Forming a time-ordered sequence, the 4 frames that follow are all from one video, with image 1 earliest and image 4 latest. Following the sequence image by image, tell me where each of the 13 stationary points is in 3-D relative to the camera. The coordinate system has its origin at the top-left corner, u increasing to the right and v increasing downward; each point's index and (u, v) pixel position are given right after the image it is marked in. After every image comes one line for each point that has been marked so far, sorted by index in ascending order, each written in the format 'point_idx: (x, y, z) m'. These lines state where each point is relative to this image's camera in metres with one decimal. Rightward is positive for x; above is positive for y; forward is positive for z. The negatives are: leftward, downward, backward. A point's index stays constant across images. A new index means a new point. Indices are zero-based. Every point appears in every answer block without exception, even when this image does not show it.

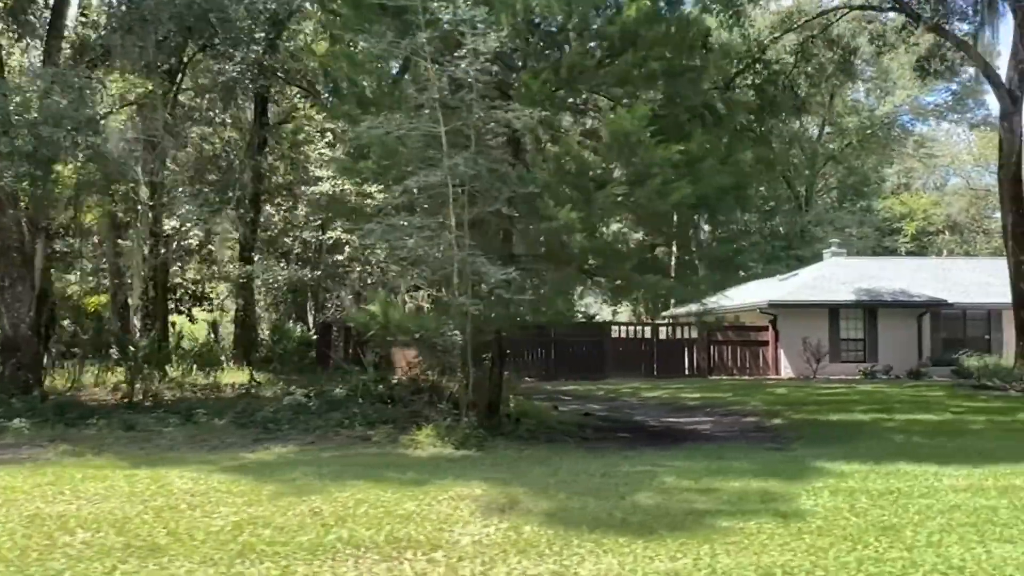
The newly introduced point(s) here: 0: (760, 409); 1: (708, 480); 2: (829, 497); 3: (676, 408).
0: (+5.7, -2.8, +17.8) m
1: (+2.3, -2.3, +9.1) m
2: (+3.5, -2.3, +8.5) m
3: (+4.1, -3.0, +19.3) m
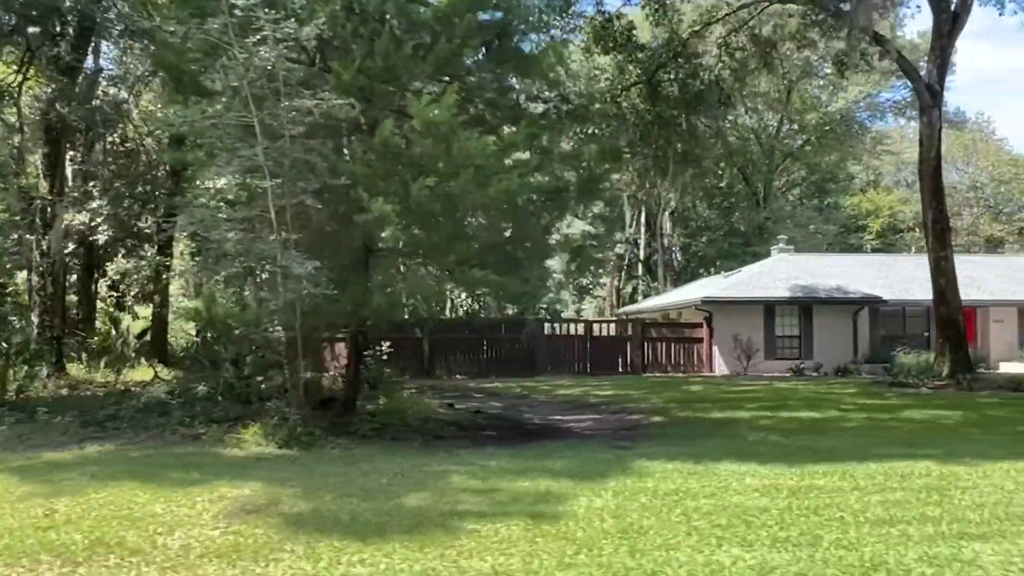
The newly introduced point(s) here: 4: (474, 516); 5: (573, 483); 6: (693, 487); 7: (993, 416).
0: (+3.2, -2.7, +17.5) m
1: (-0.1, -2.2, +8.9) m
2: (+1.0, -2.2, +8.2) m
3: (+1.6, -2.9, +19.0) m
4: (-0.4, -2.2, +7.5) m
5: (+0.7, -2.2, +8.8) m
6: (+2.0, -2.2, +8.7) m
7: (+9.6, -2.6, +15.5) m
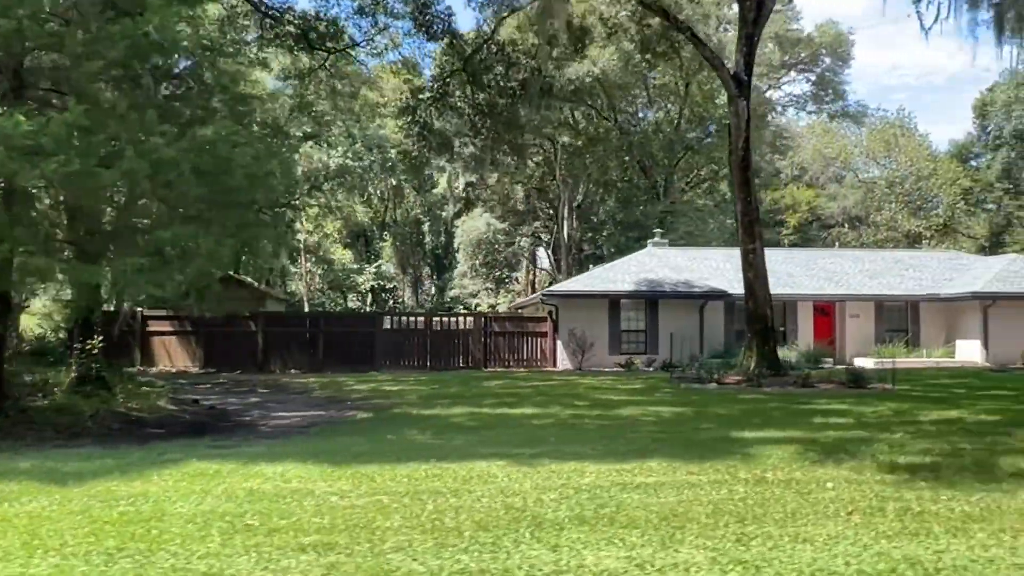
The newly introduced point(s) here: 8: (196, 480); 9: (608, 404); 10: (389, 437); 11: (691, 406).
0: (-2.6, -2.5, +16.9) m
1: (-5.8, -2.1, +8.2) m
2: (-4.6, -2.1, +7.6) m
3: (-4.3, -2.7, +18.4) m
4: (-6.0, -2.1, +6.9) m
5: (-5.0, -2.1, +8.1) m
6: (-3.6, -2.1, +8.0) m
7: (+3.8, -2.4, +15.0) m
8: (-3.5, -2.1, +8.4) m
9: (+2.1, -2.4, +16.3) m
10: (-1.9, -2.3, +12.1) m
11: (+3.7, -2.4, +15.9) m
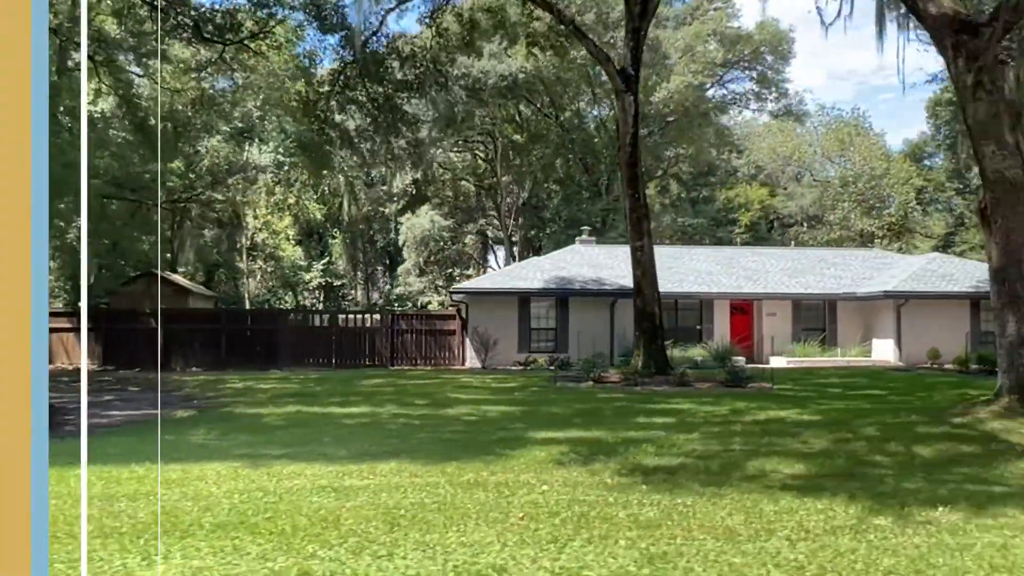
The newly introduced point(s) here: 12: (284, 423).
0: (-5.9, -2.4, +16.5) m
1: (-9.0, -2.0, +7.8) m
2: (-7.8, -2.0, +7.1) m
3: (-7.6, -2.6, +18.0) m
4: (-9.2, -2.0, +6.4) m
5: (-8.2, -2.0, +7.7) m
6: (-6.8, -2.0, +7.6) m
7: (+0.5, -2.4, +14.6) m
8: (-6.7, -2.0, +8.0) m
9: (-1.2, -2.4, +16.0) m
10: (-5.2, -2.2, +11.7) m
11: (+0.4, -2.4, +15.6) m
12: (-3.8, -2.3, +13.0) m
